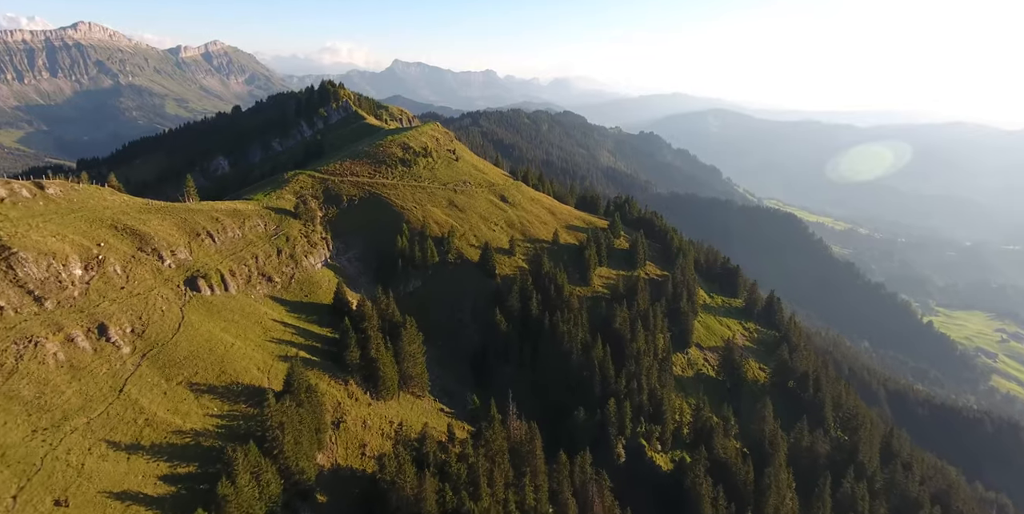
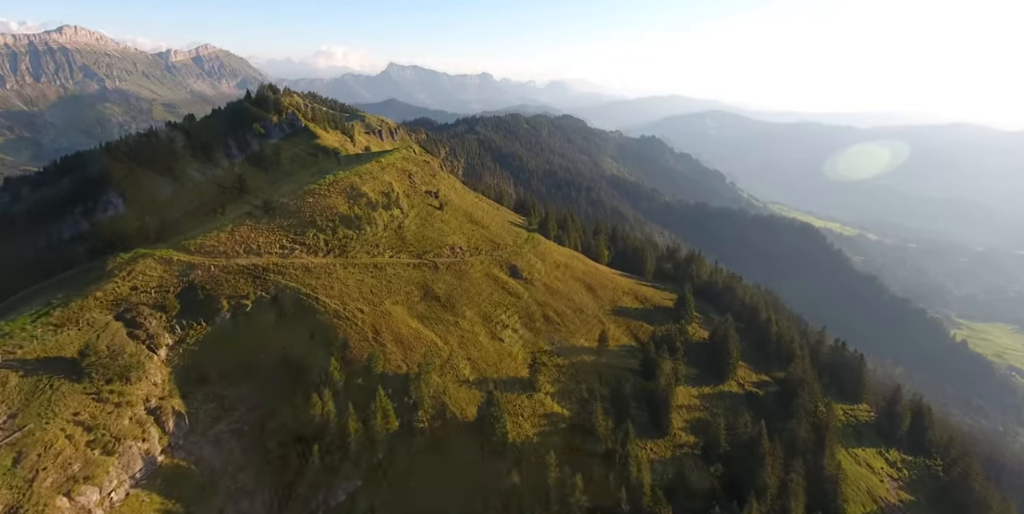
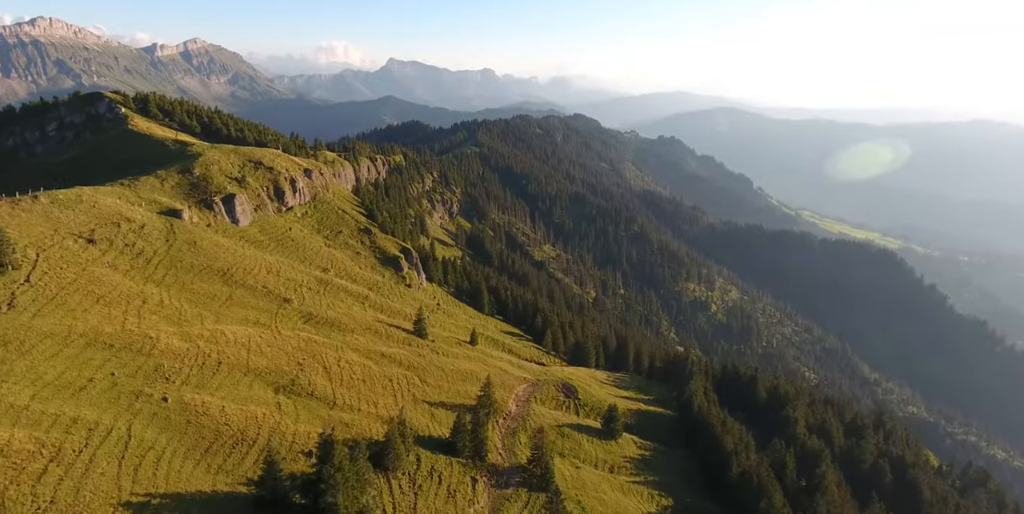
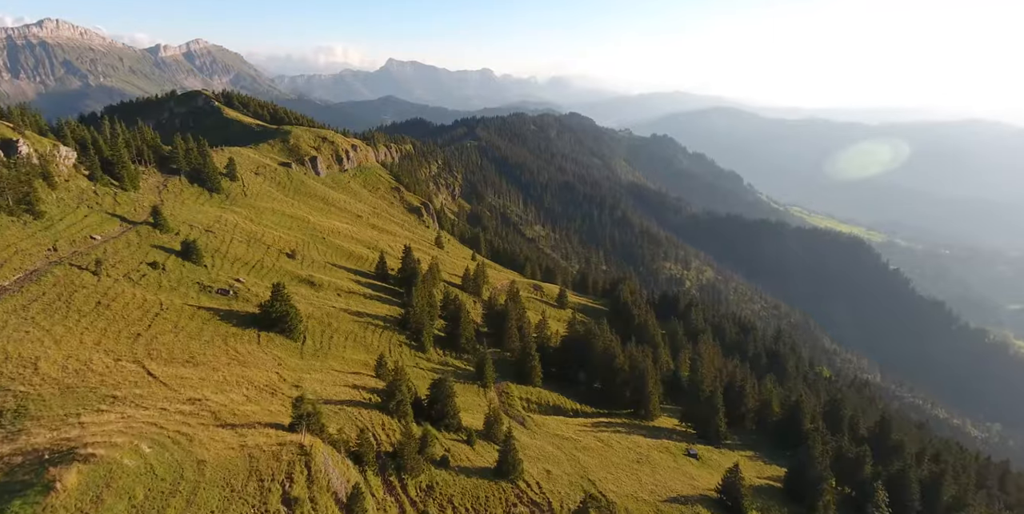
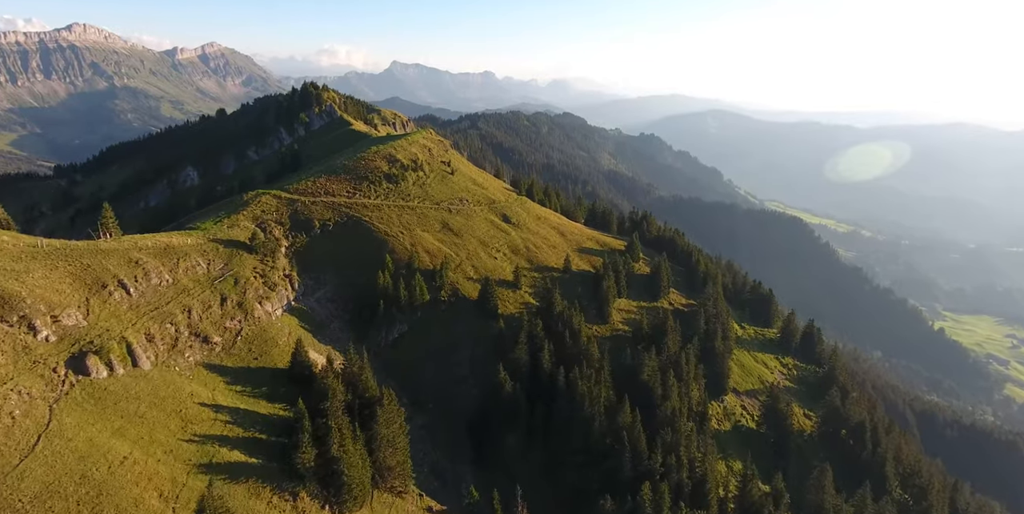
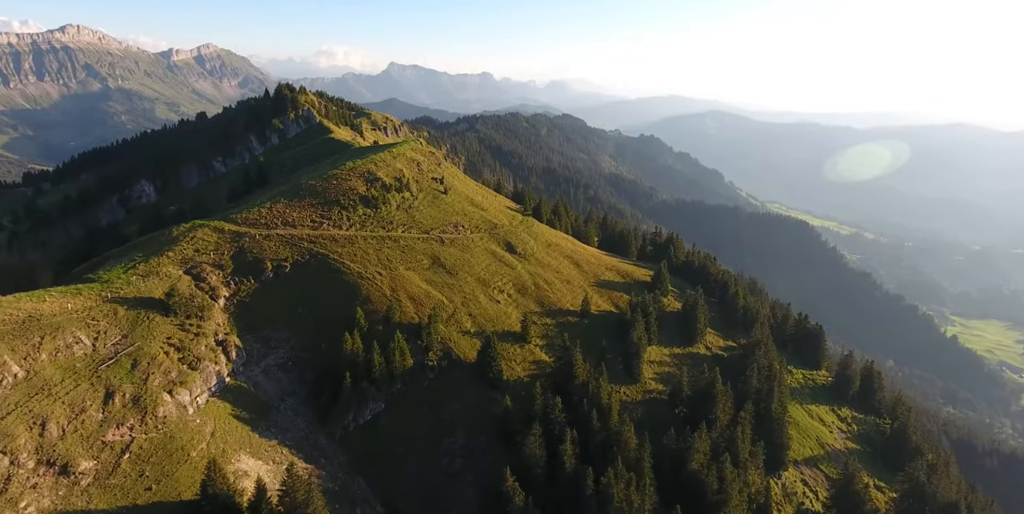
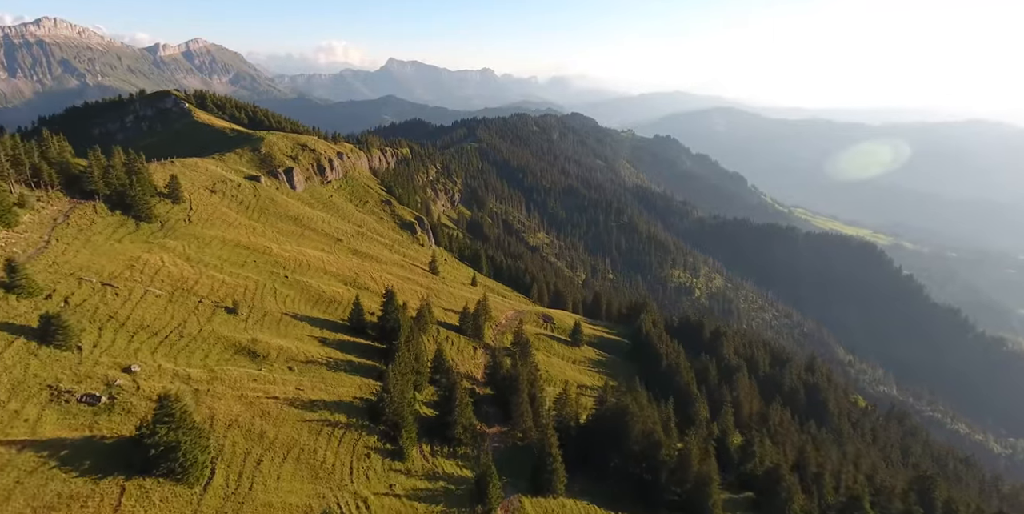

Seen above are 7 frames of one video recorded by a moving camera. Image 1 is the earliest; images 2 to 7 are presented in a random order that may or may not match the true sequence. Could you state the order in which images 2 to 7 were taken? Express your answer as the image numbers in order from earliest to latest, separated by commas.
5, 6, 2, 4, 7, 3
